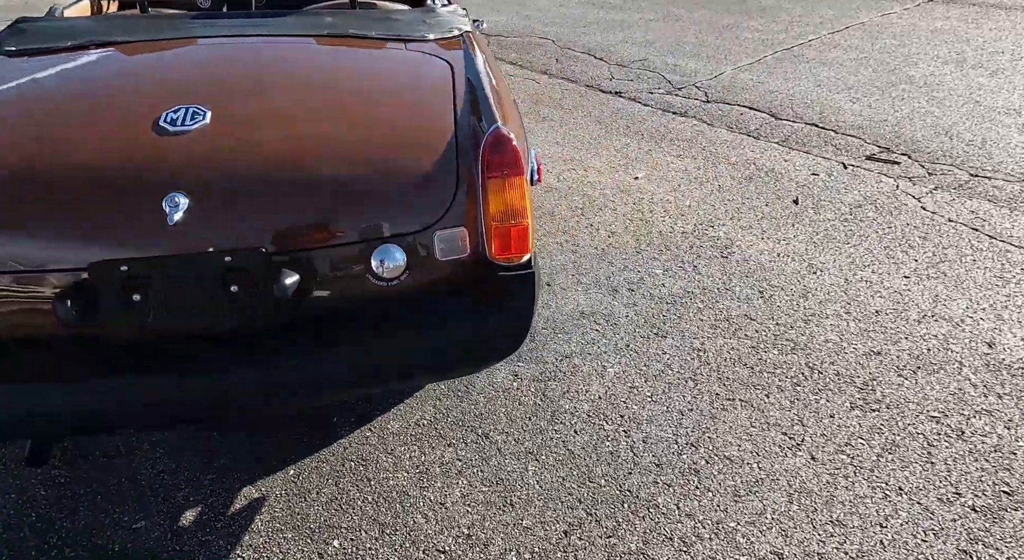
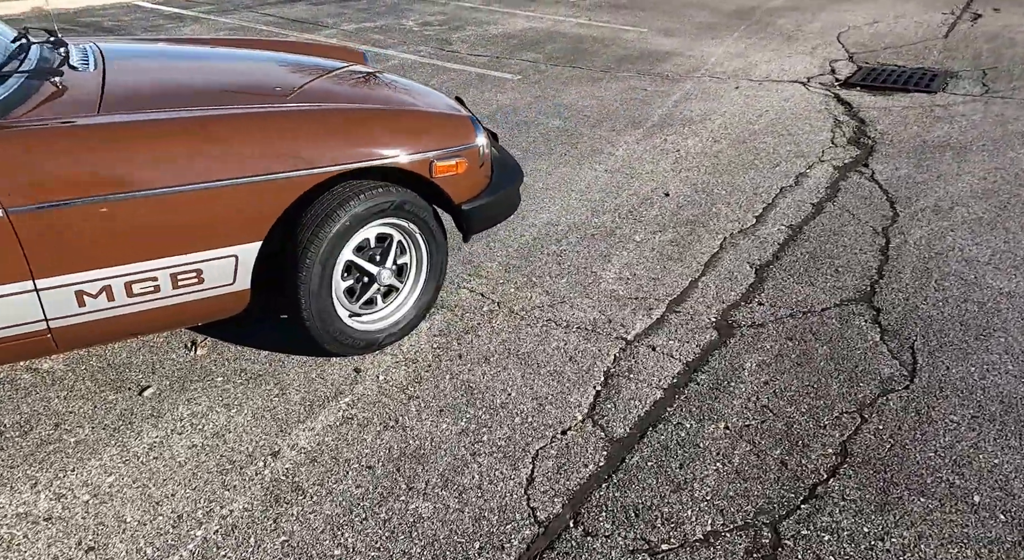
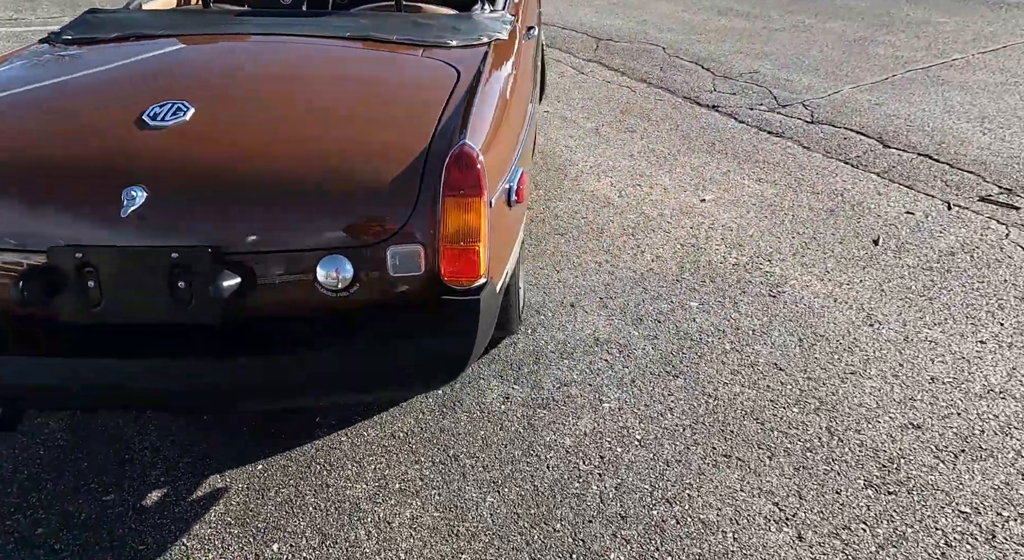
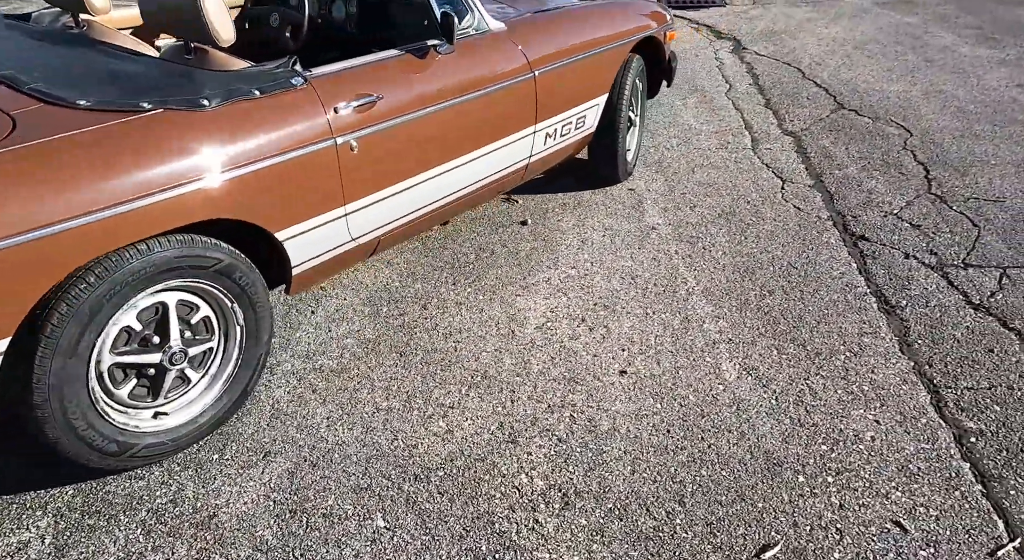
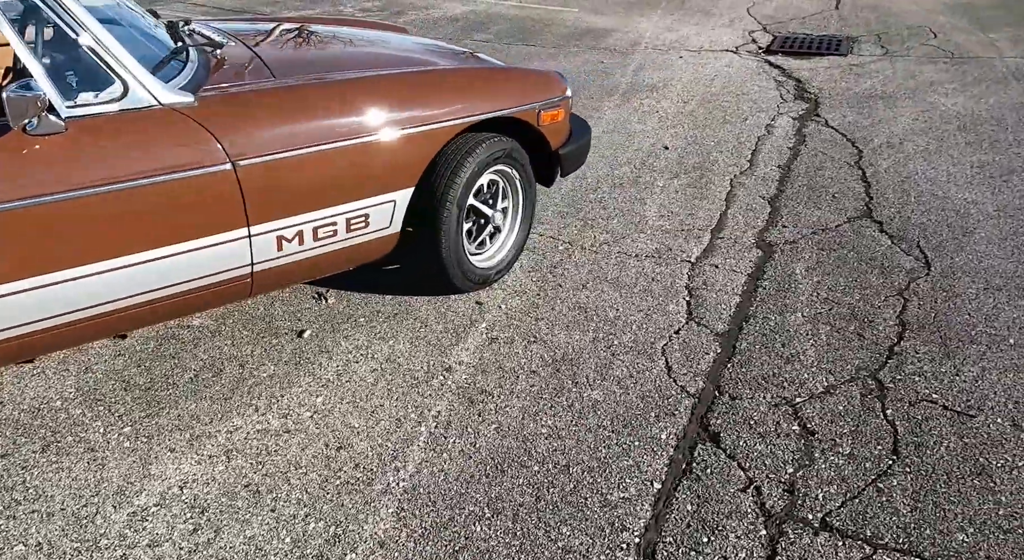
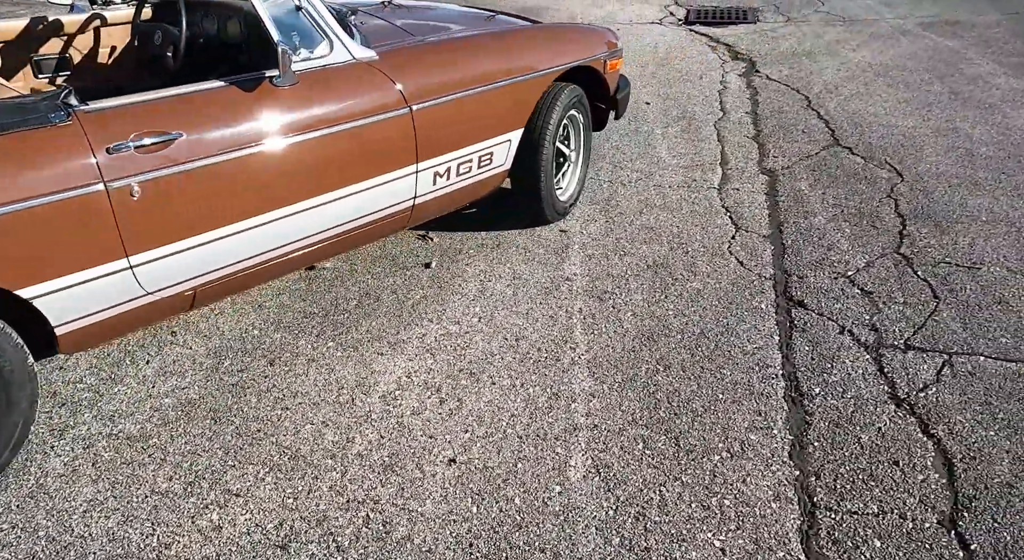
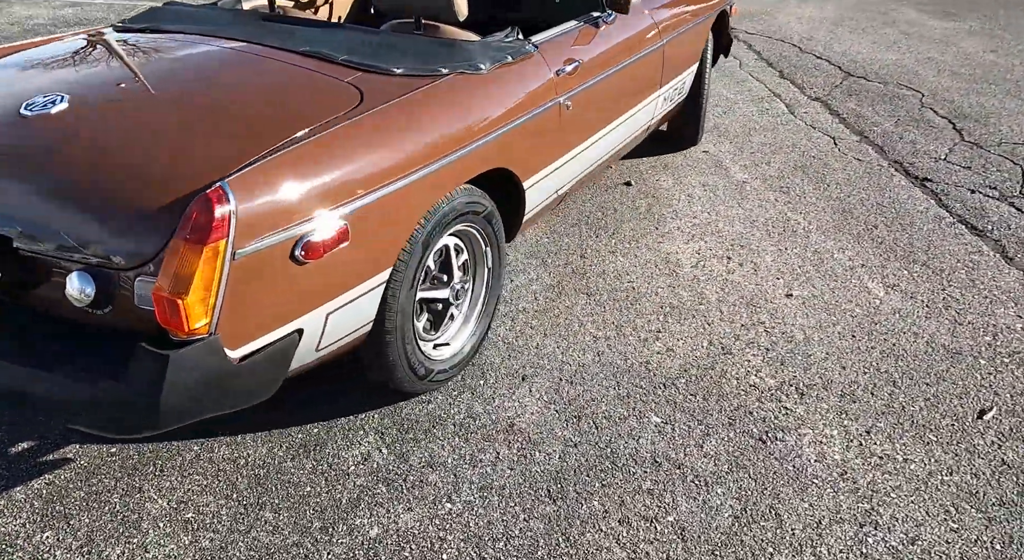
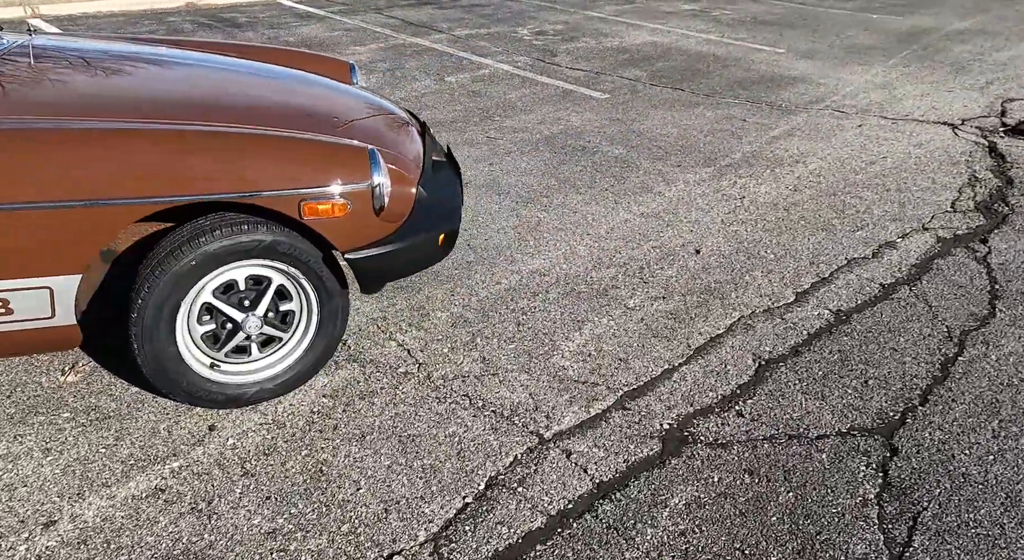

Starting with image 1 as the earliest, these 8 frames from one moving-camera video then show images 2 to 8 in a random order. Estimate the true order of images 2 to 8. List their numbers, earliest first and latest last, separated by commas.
3, 7, 4, 6, 5, 2, 8
